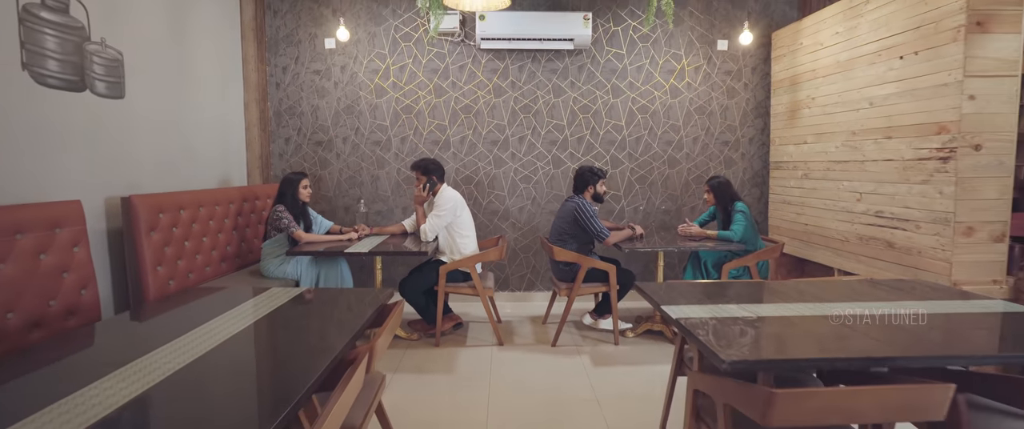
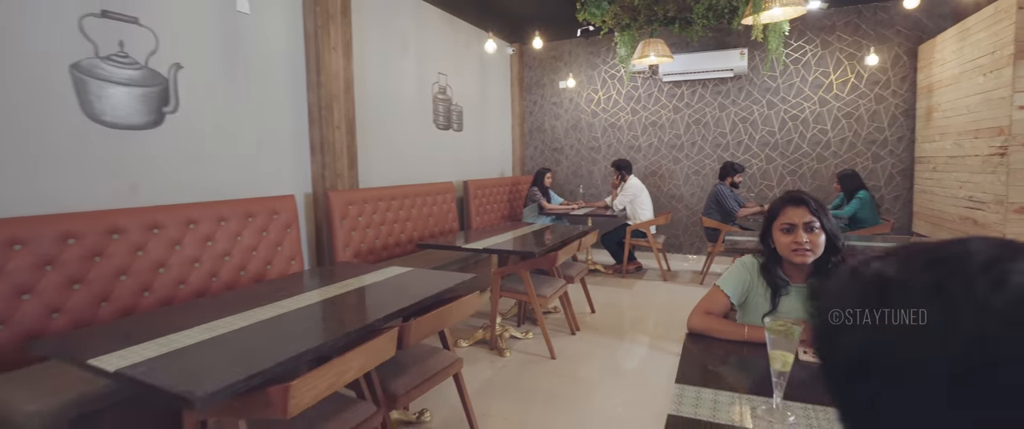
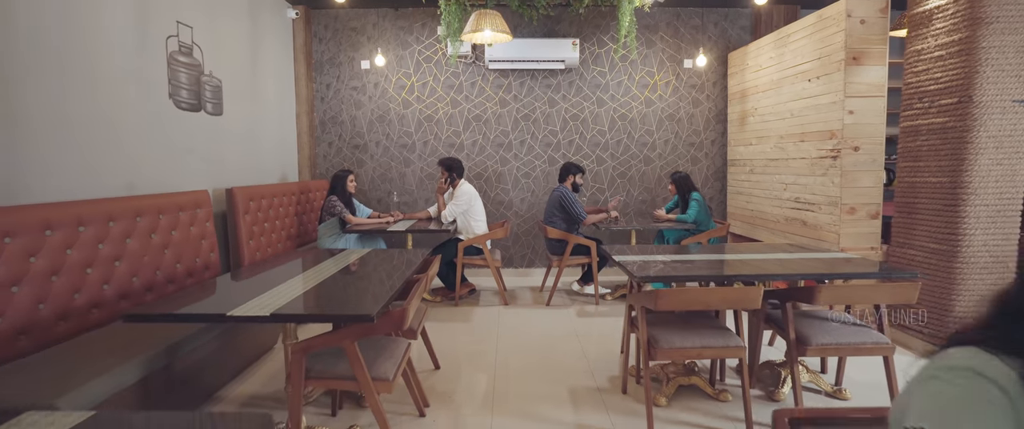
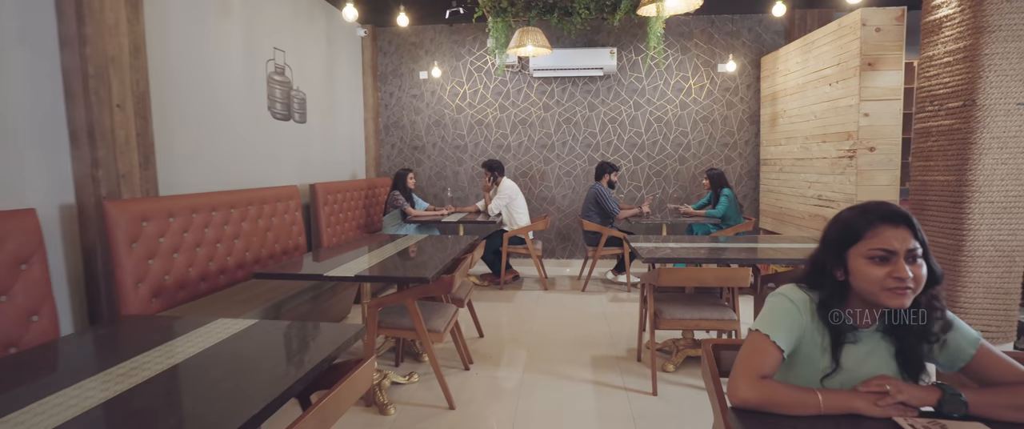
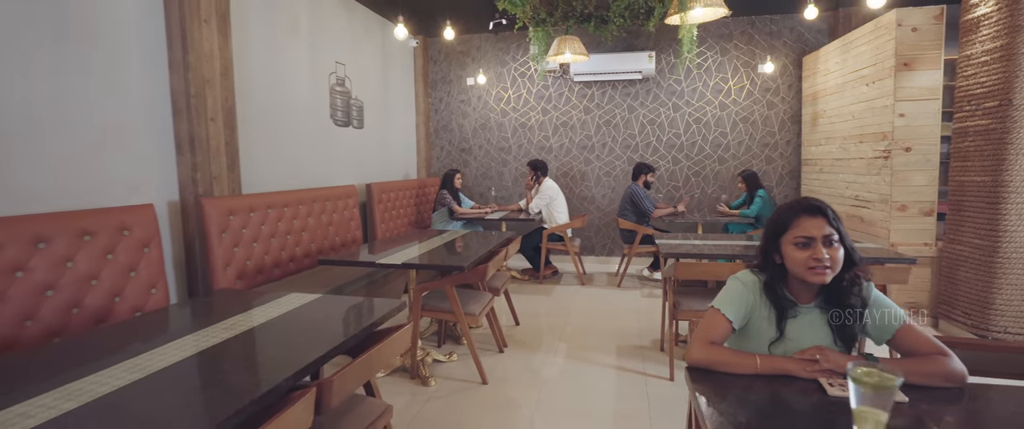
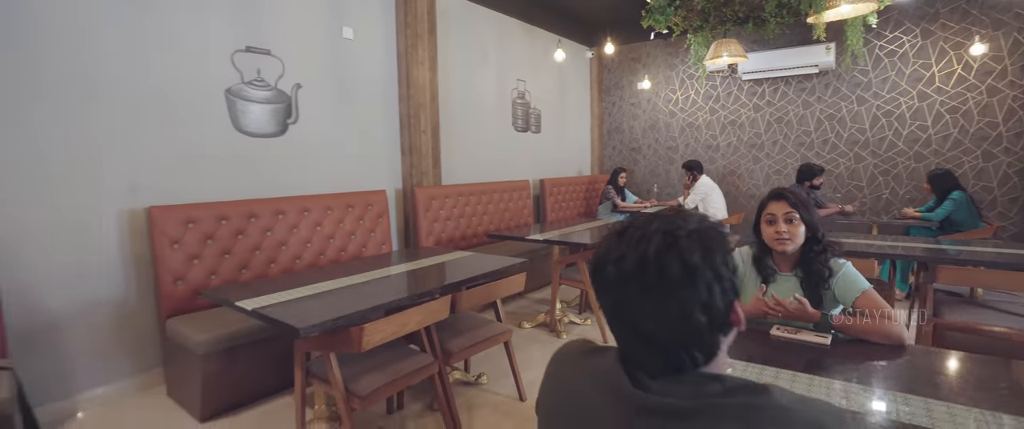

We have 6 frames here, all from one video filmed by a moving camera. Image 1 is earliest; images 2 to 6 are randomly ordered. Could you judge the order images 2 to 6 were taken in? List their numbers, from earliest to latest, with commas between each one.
3, 4, 5, 2, 6
